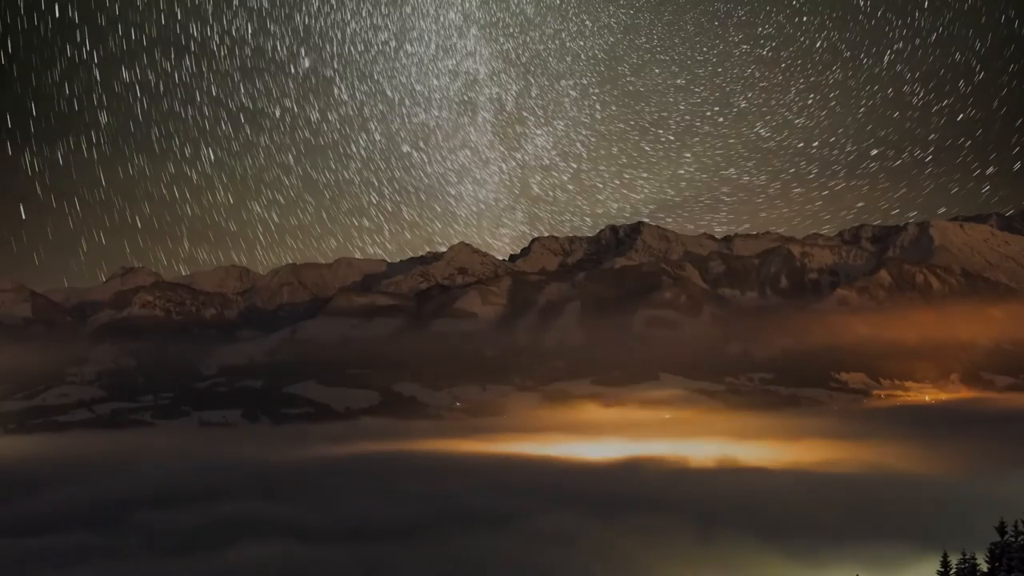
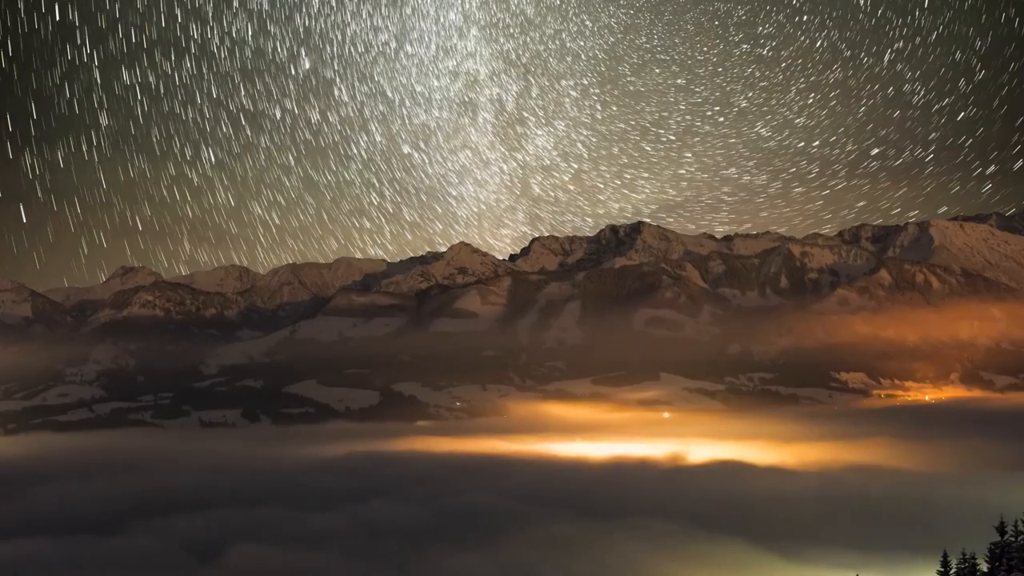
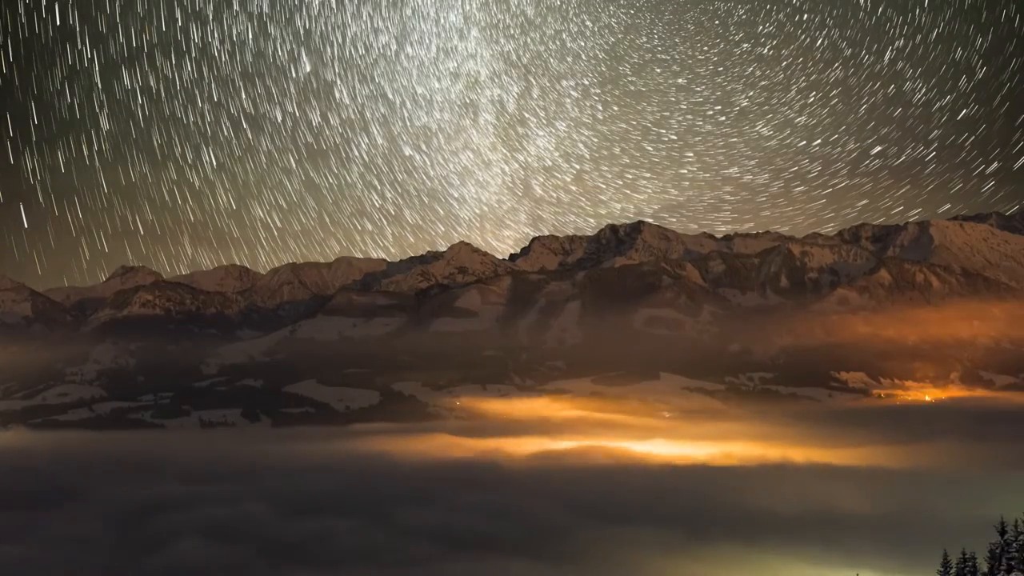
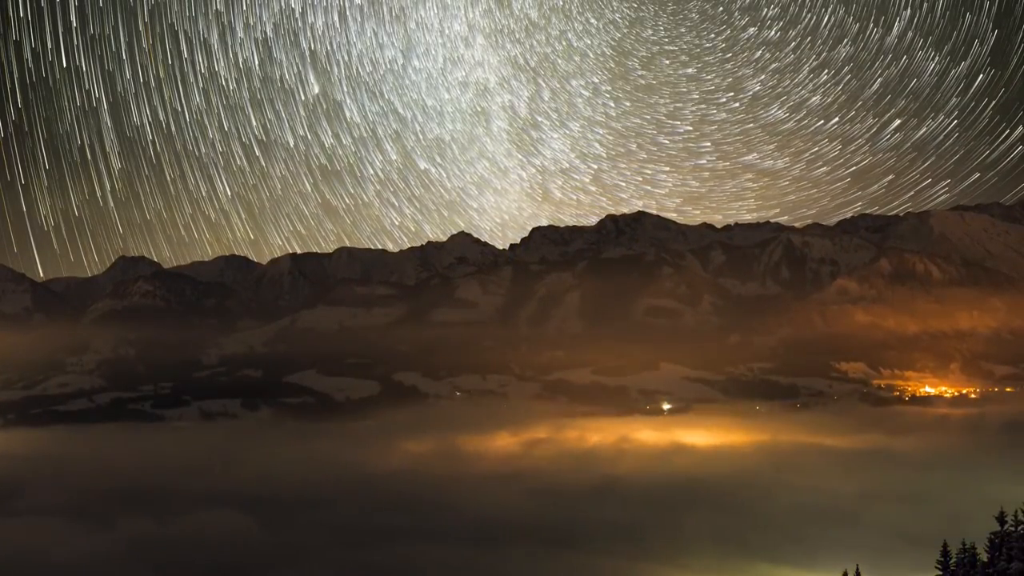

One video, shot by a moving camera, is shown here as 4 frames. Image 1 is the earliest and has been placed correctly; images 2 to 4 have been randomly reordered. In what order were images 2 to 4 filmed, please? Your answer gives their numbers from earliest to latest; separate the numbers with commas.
2, 3, 4
